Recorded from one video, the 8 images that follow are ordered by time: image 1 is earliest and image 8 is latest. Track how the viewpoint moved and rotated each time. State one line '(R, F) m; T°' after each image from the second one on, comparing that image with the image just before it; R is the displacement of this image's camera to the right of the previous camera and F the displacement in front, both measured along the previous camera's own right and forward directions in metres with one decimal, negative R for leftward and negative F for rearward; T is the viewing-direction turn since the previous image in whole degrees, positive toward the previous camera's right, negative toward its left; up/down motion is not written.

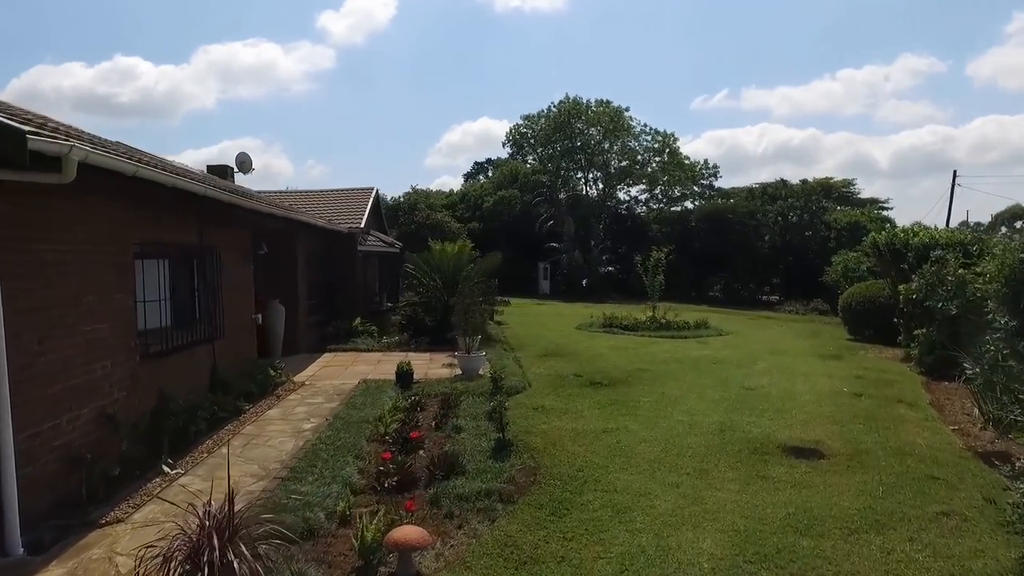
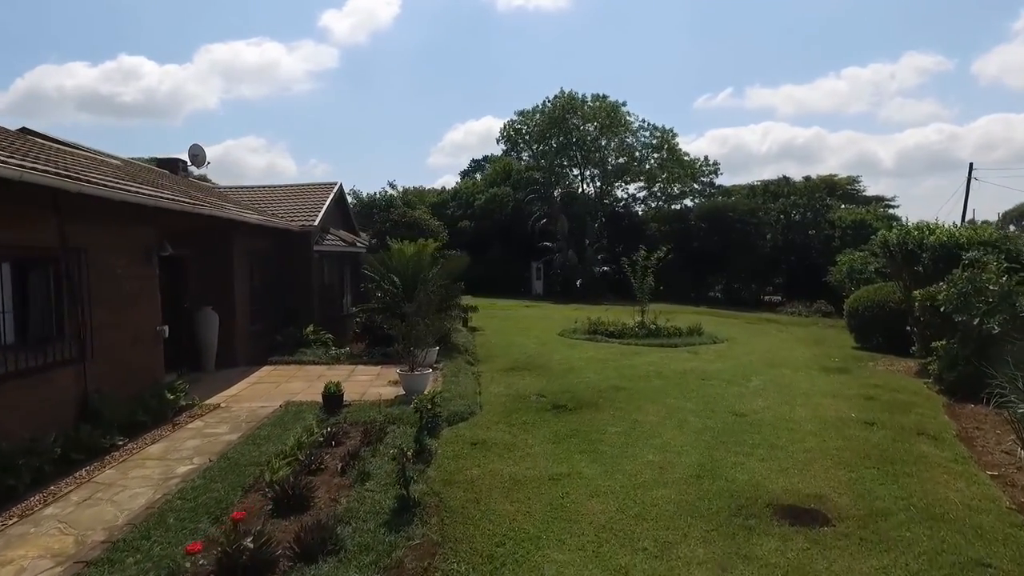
(+0.7, +1.4) m; 0°
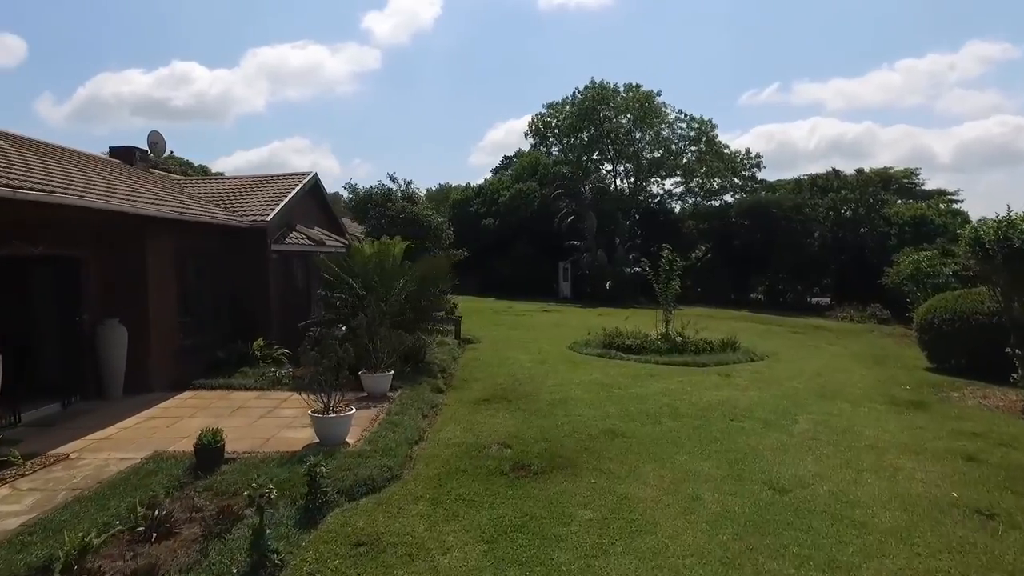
(+0.9, +2.3) m; -4°
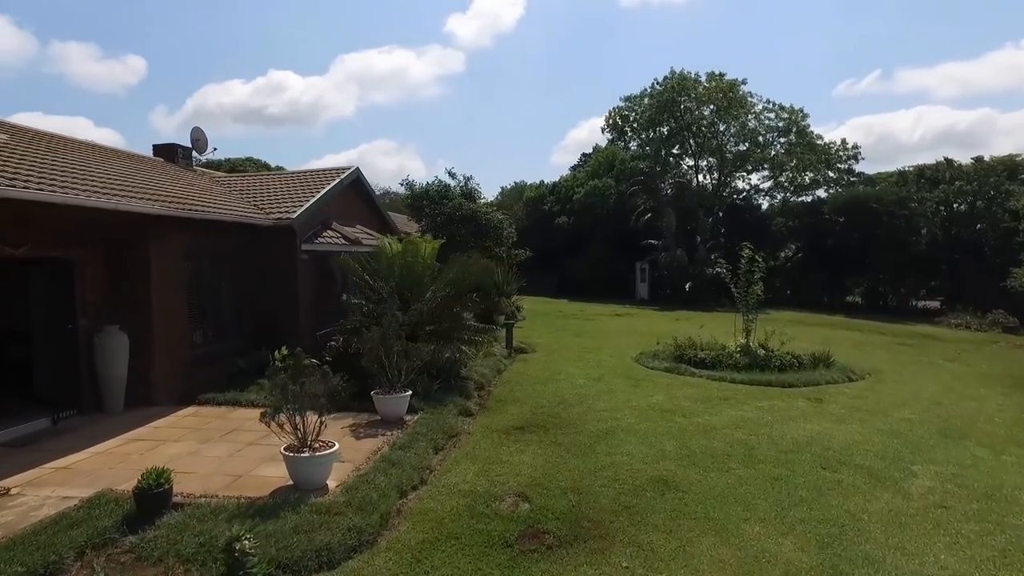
(+0.5, +1.4) m; -7°
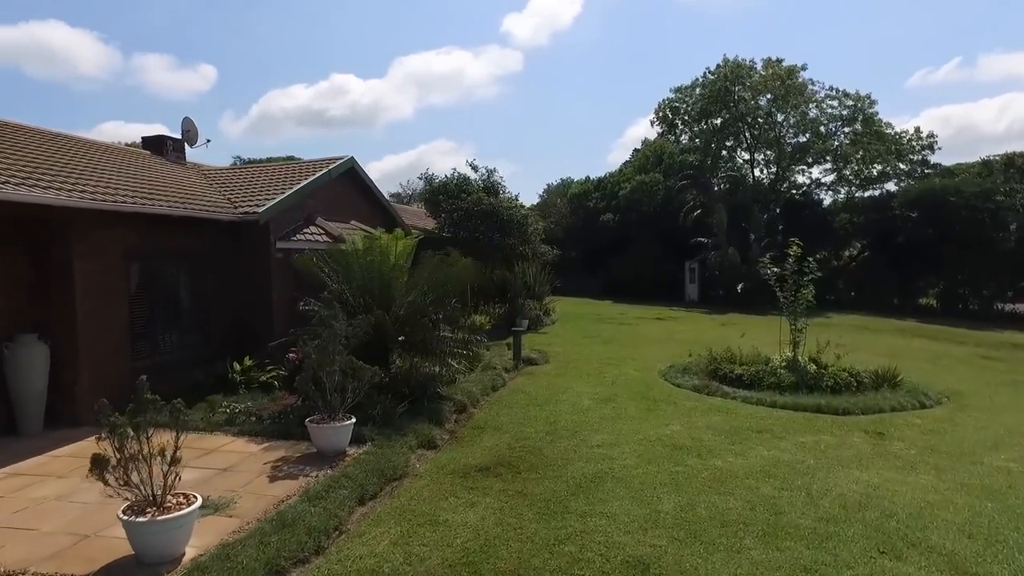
(+0.8, +1.5) m; -5°
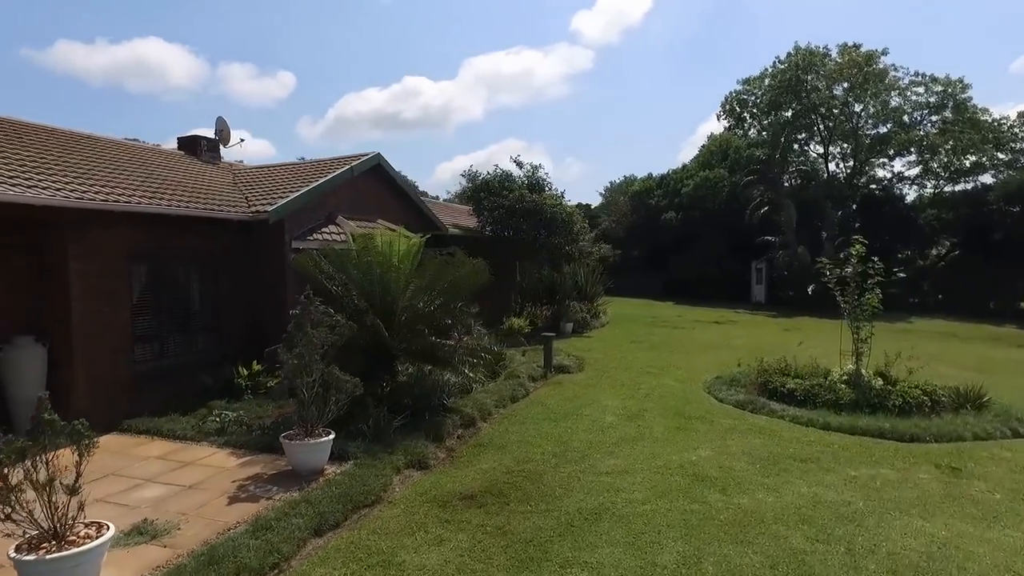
(+0.6, +0.7) m; -6°
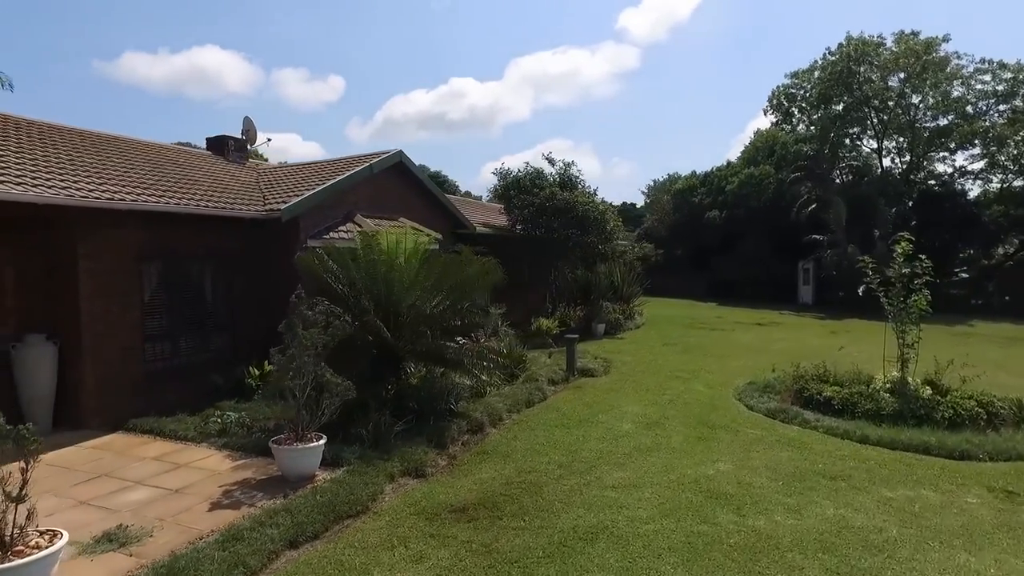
(+0.4, +0.3) m; -4°
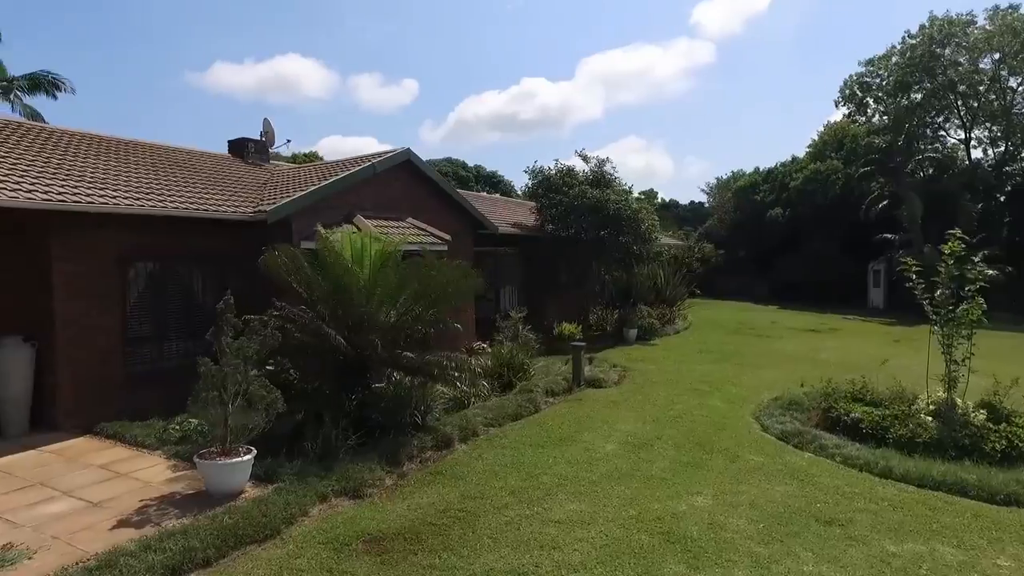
(+1.0, +0.6) m; -6°
